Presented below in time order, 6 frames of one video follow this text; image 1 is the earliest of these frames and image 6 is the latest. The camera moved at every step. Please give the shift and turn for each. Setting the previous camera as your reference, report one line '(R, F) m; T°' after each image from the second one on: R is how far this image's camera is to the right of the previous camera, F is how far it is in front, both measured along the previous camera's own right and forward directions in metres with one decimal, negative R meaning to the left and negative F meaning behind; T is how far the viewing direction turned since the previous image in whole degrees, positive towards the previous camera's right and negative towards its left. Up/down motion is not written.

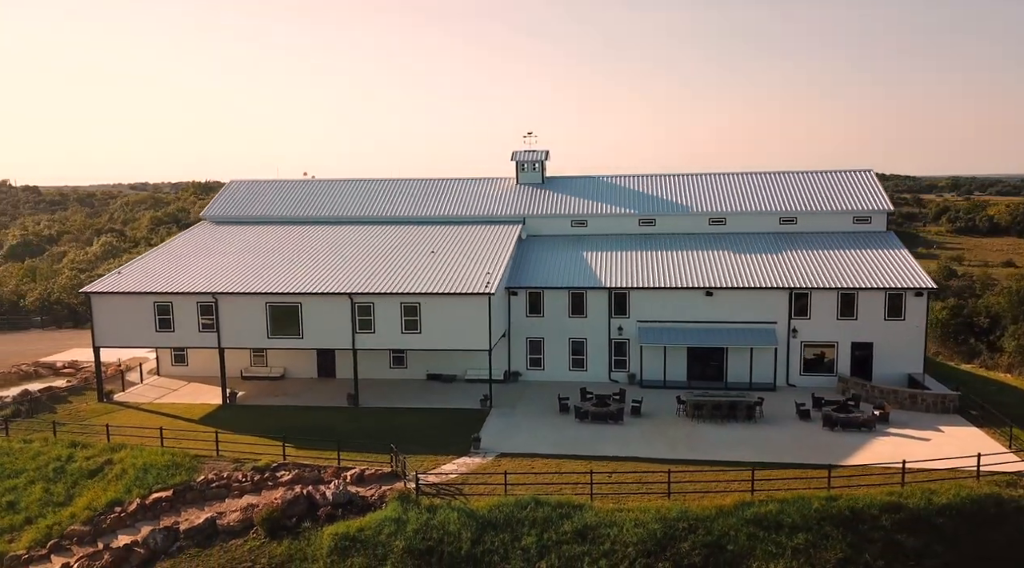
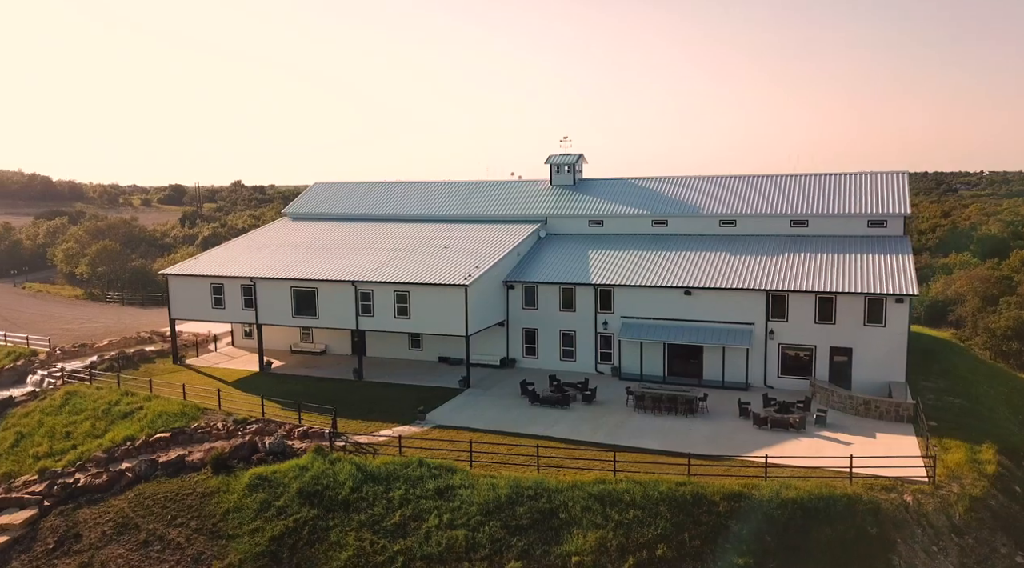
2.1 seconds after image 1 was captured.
(+7.8, -1.5) m; -14°
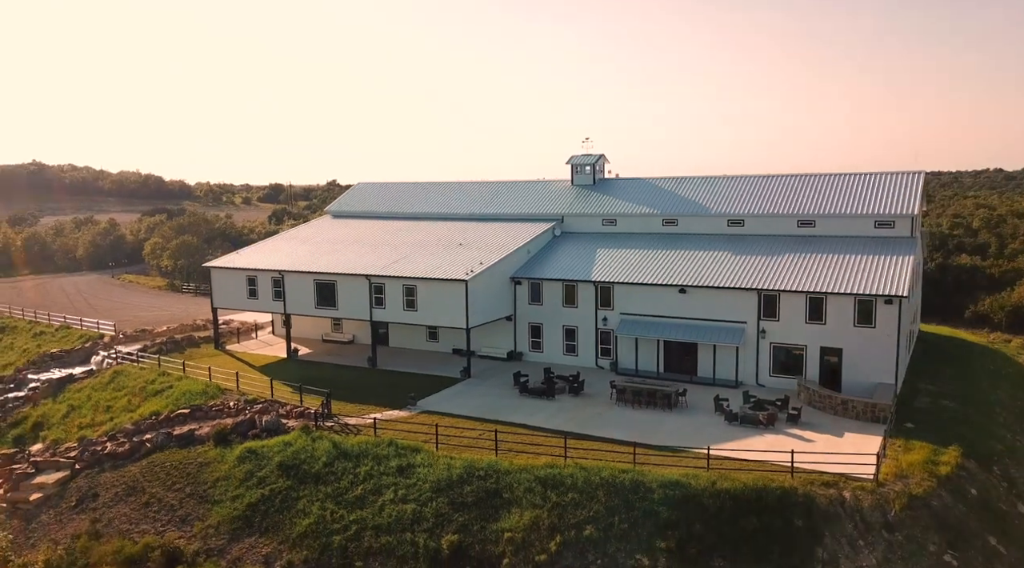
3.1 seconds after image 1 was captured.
(+3.6, -1.1) m; -7°
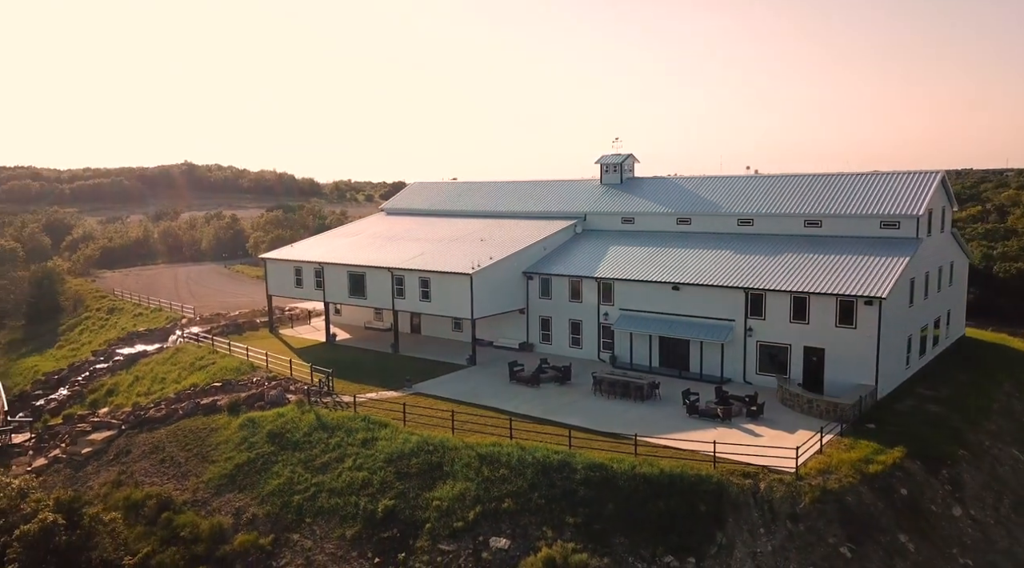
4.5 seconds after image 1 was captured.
(+4.9, -1.4) m; -9°
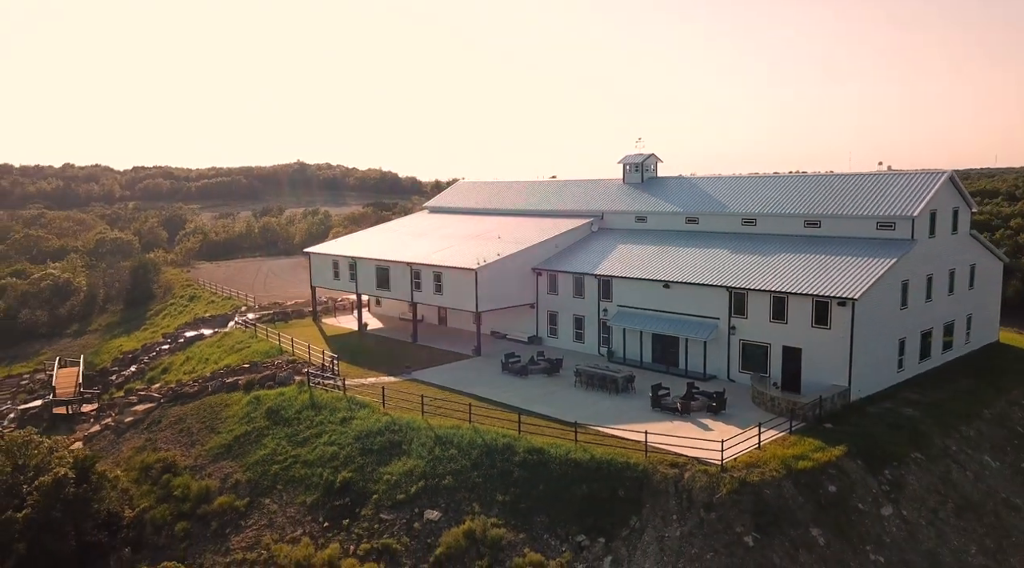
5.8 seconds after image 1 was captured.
(+4.5, -1.2) m; -8°
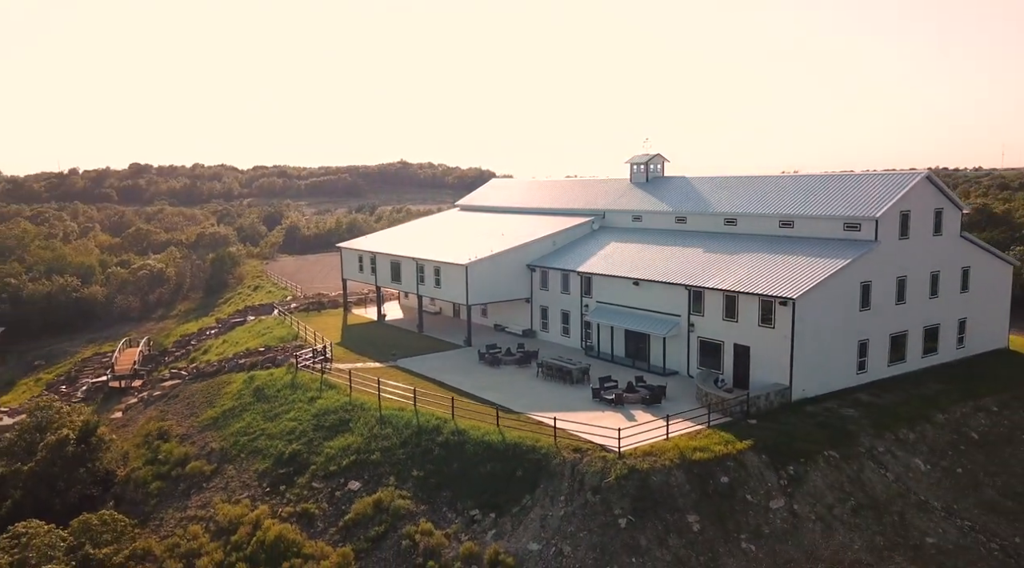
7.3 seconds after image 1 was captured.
(+5.5, -1.3) m; -8°
